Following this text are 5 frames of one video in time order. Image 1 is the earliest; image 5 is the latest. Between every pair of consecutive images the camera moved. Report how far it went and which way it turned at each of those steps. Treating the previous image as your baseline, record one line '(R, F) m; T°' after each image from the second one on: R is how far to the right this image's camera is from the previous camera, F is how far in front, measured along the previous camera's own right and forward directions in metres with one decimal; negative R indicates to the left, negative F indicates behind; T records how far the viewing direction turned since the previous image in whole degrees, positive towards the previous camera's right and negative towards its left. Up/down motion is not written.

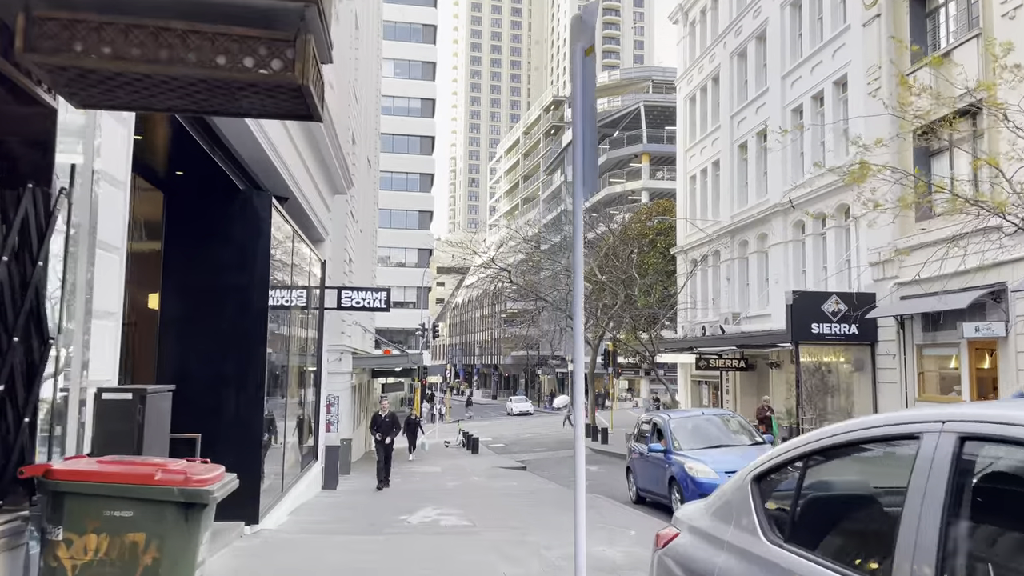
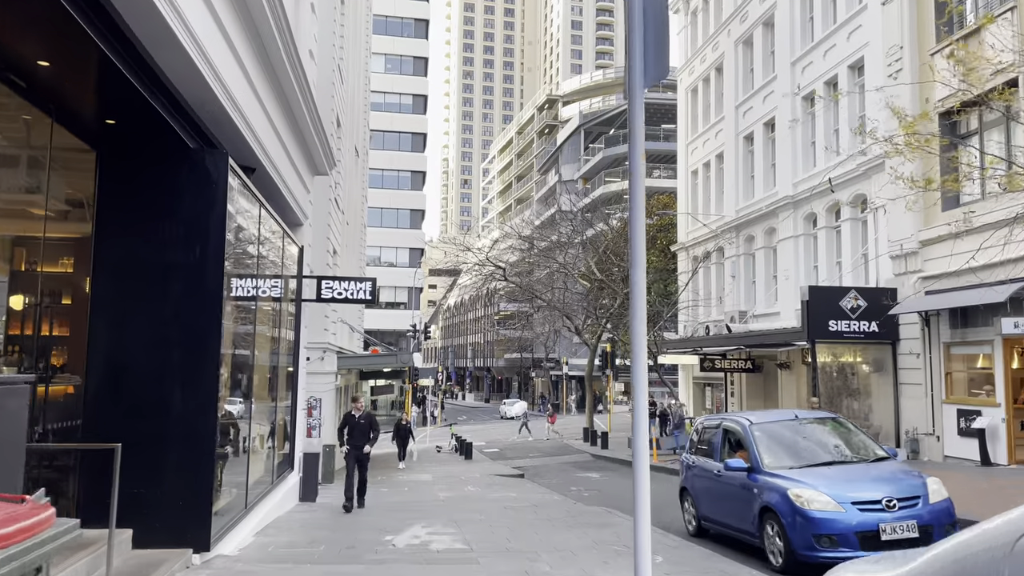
(-0.1, +1.5) m; +1°
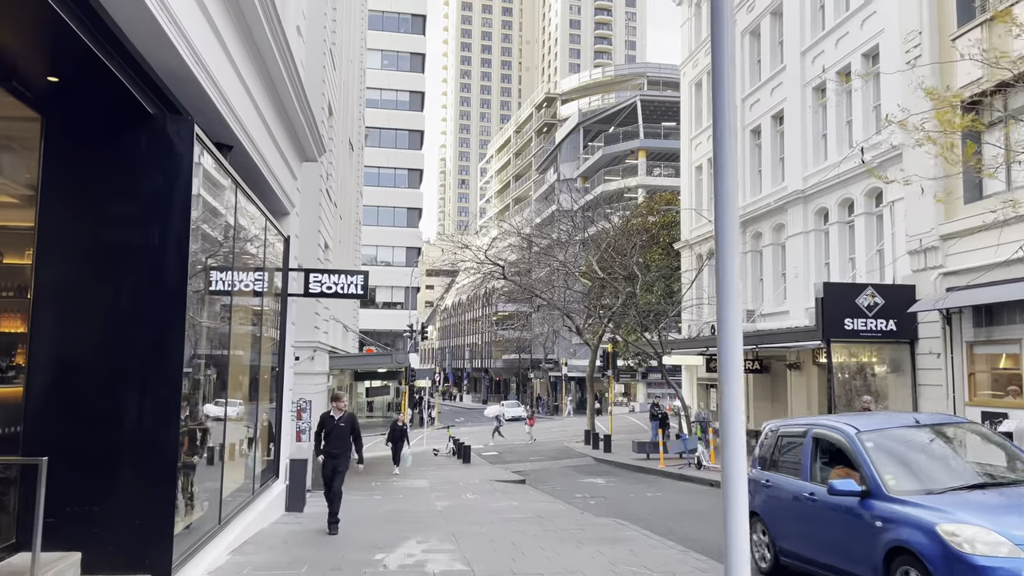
(-0.1, +1.0) m; 0°
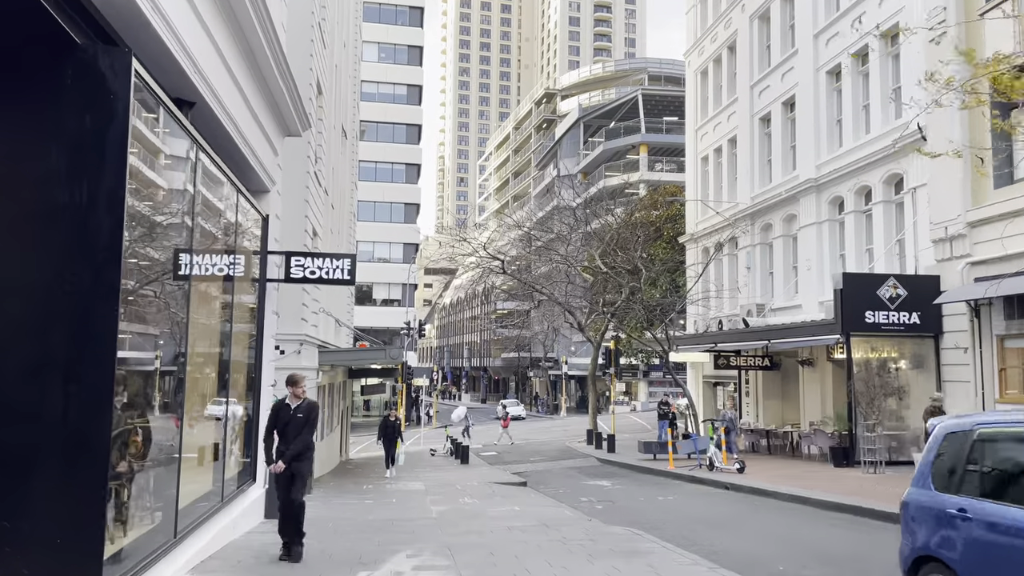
(0.0, +1.1) m; 0°
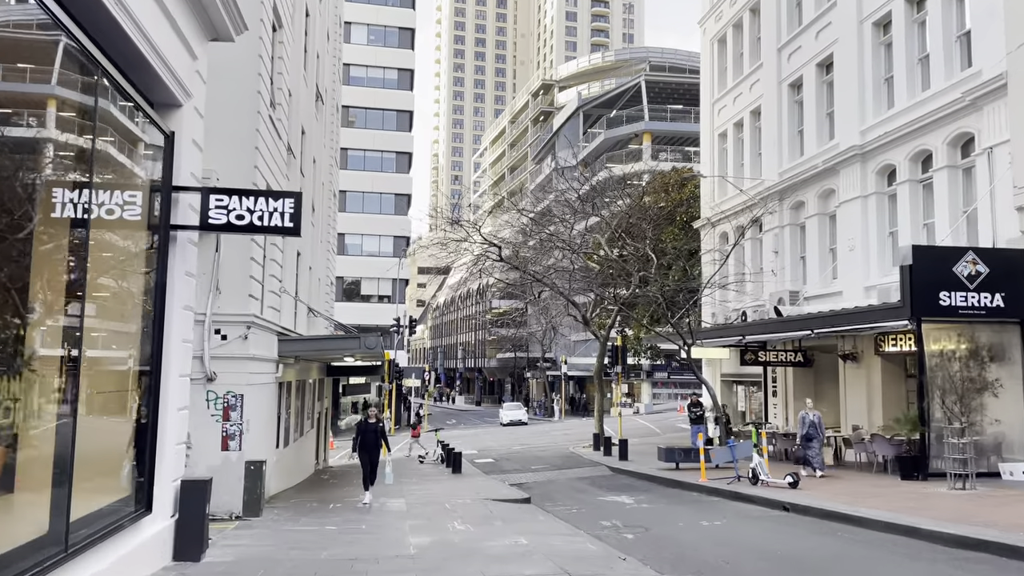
(-0.1, +3.2) m; 0°
